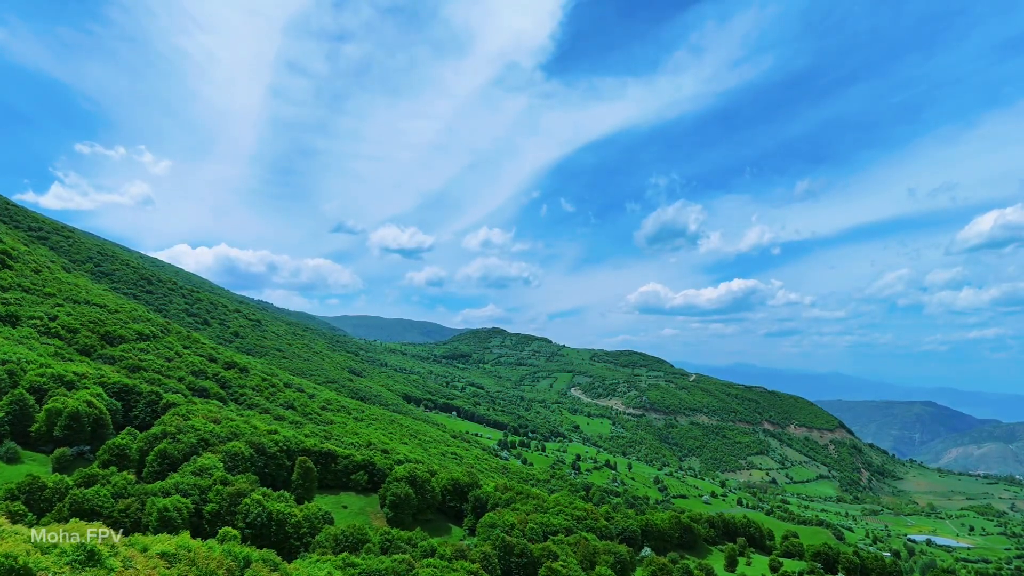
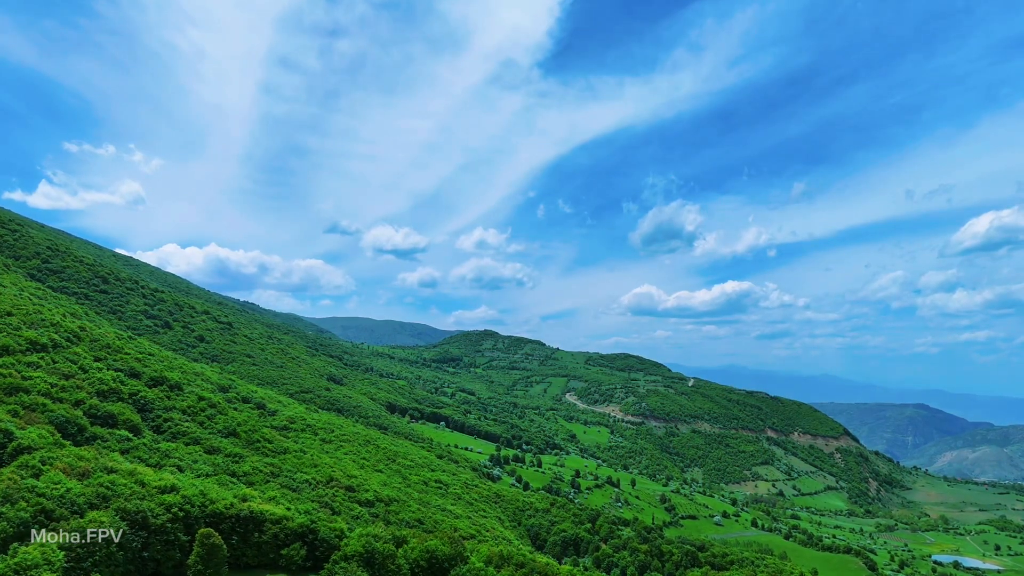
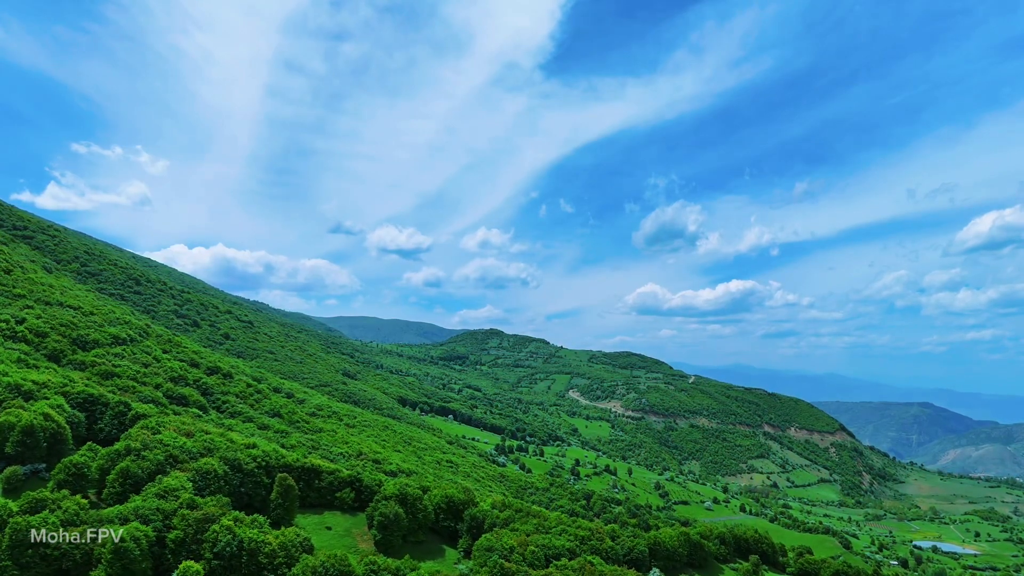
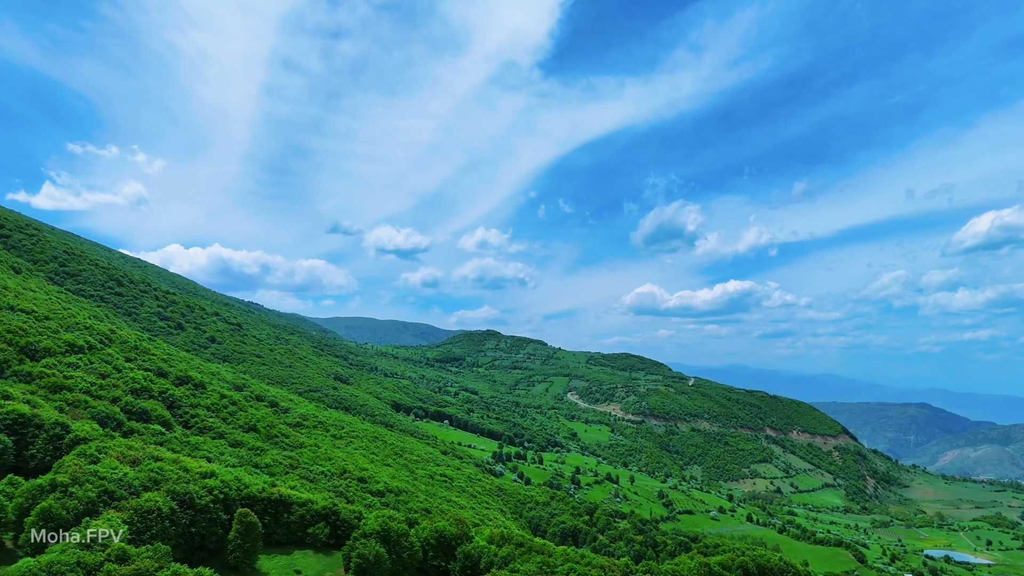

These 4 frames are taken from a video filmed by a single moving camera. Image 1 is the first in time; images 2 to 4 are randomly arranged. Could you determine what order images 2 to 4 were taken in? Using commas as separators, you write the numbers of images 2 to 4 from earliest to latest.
3, 4, 2
